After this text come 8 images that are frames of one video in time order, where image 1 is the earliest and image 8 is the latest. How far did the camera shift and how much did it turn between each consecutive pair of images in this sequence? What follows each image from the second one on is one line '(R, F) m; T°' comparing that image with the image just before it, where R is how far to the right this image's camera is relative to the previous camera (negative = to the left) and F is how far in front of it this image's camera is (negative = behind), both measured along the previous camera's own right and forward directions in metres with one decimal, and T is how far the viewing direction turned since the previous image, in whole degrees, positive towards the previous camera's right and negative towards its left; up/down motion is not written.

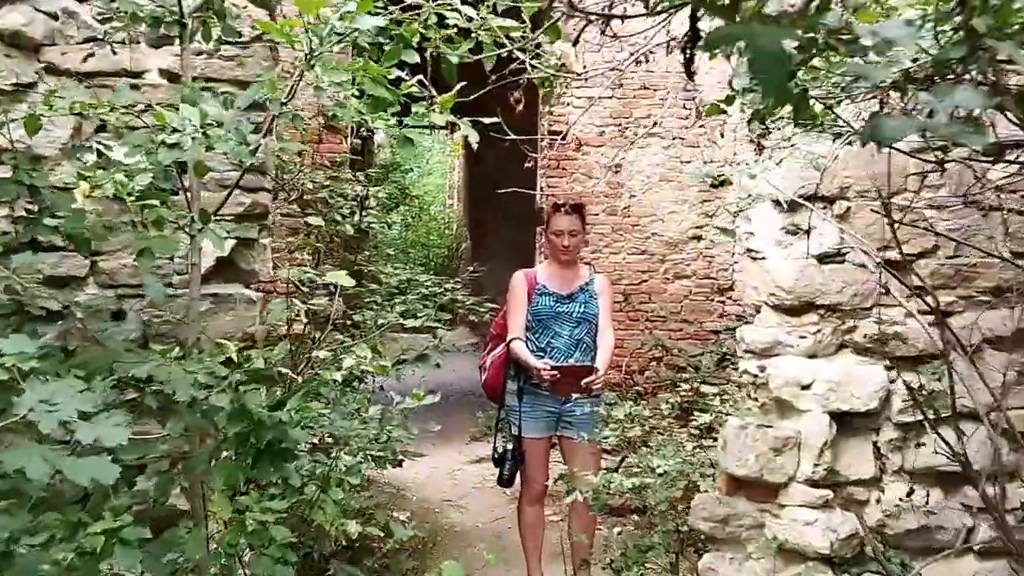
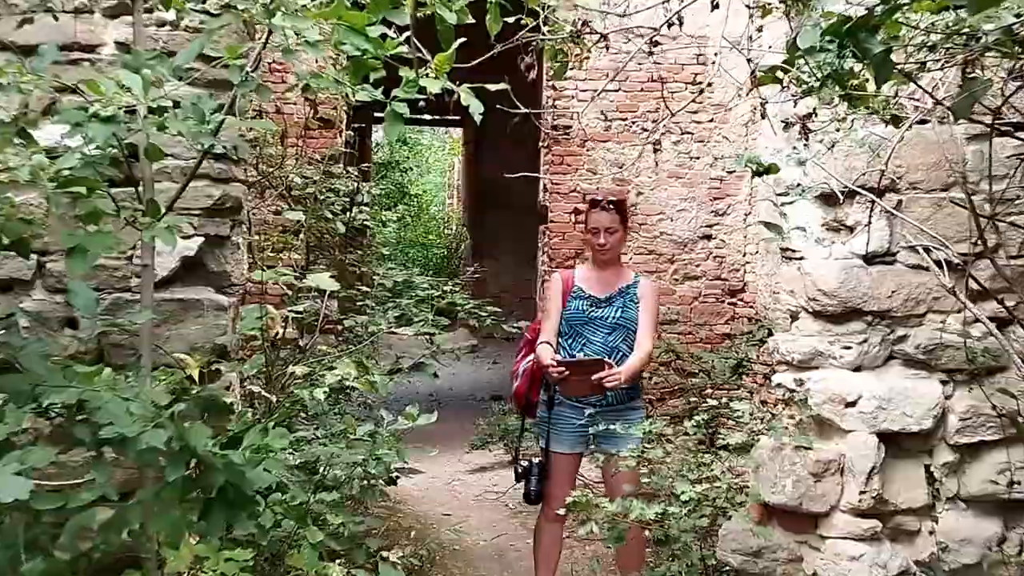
(0.0, +0.3) m; 0°
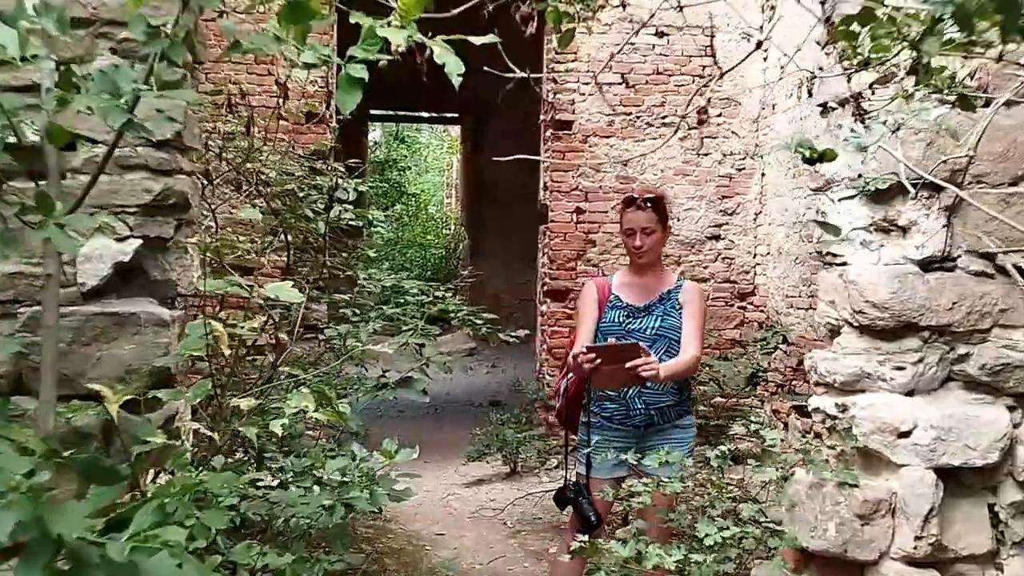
(0.0, +0.3) m; 0°
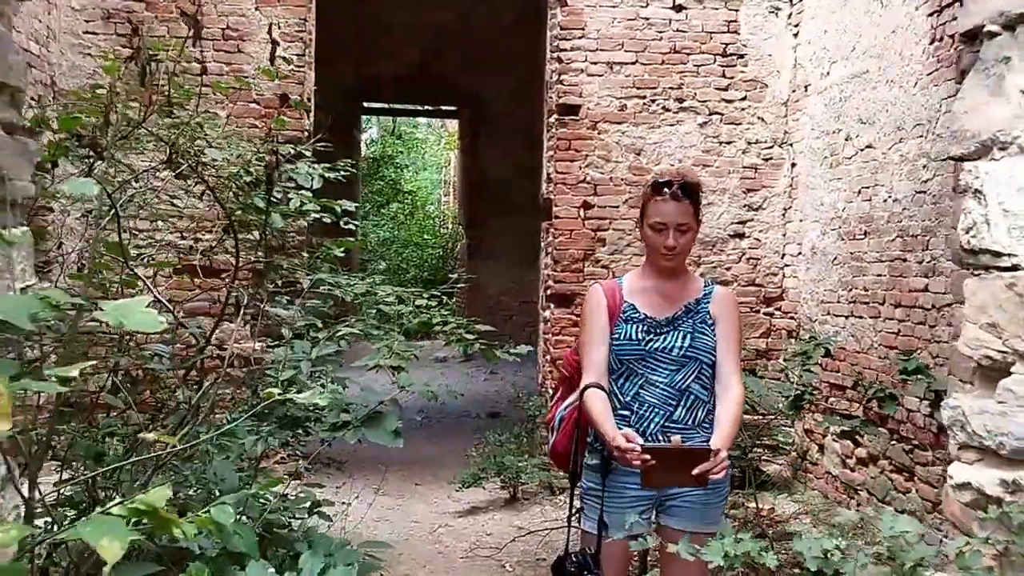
(0.0, +0.6) m; 0°
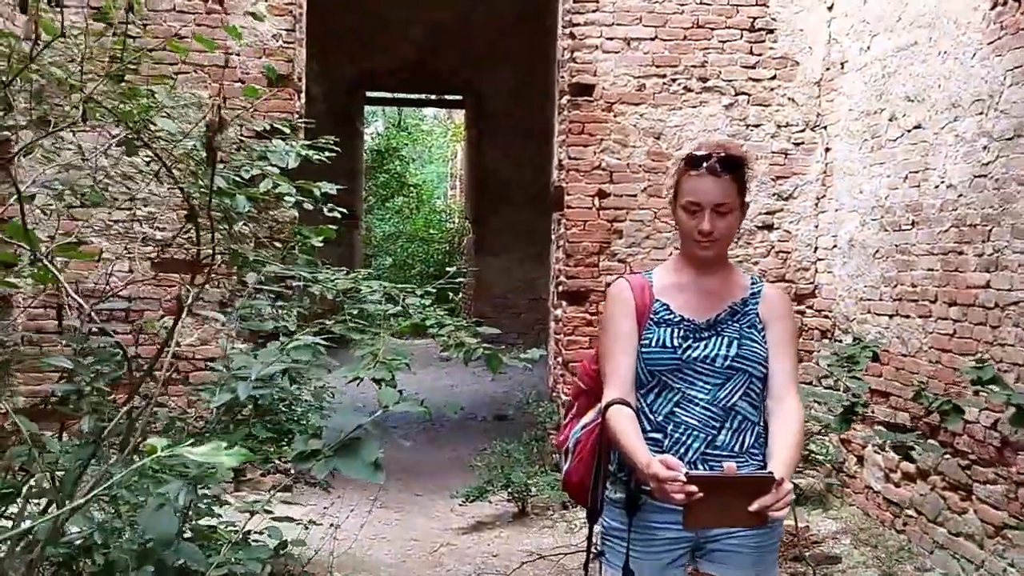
(0.0, +0.4) m; 0°
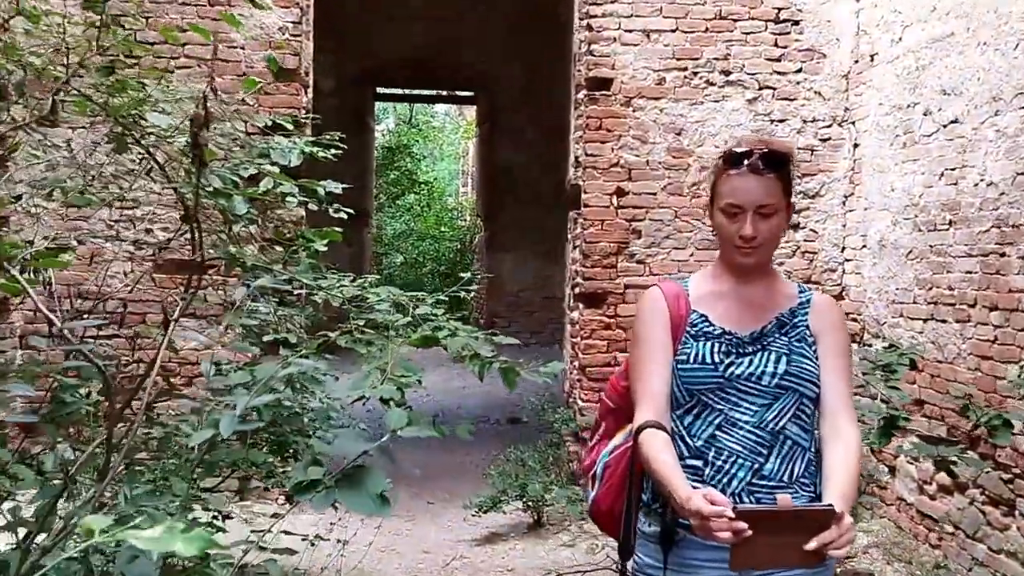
(0.0, +0.2) m; -1°
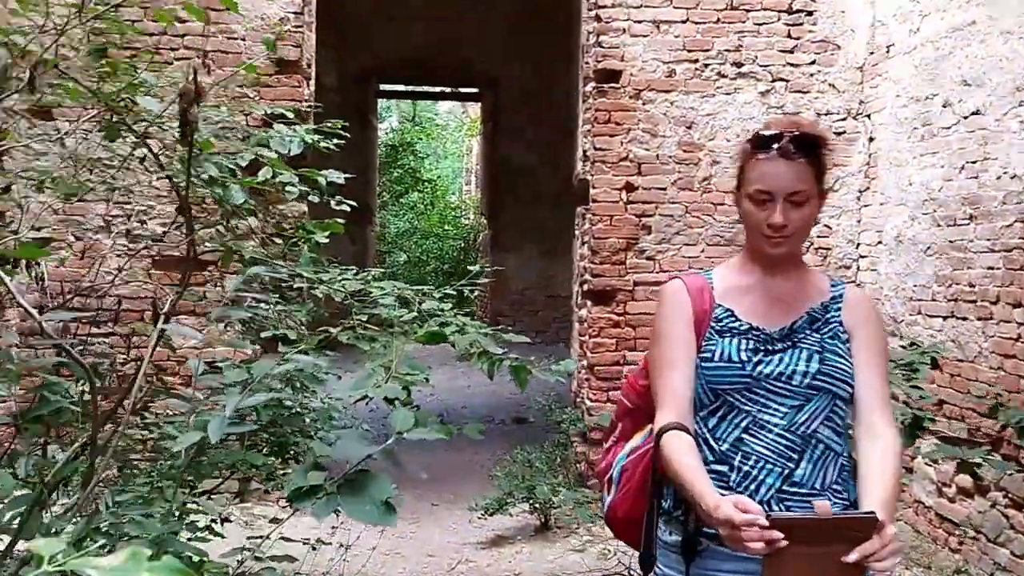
(0.0, +0.1) m; 0°
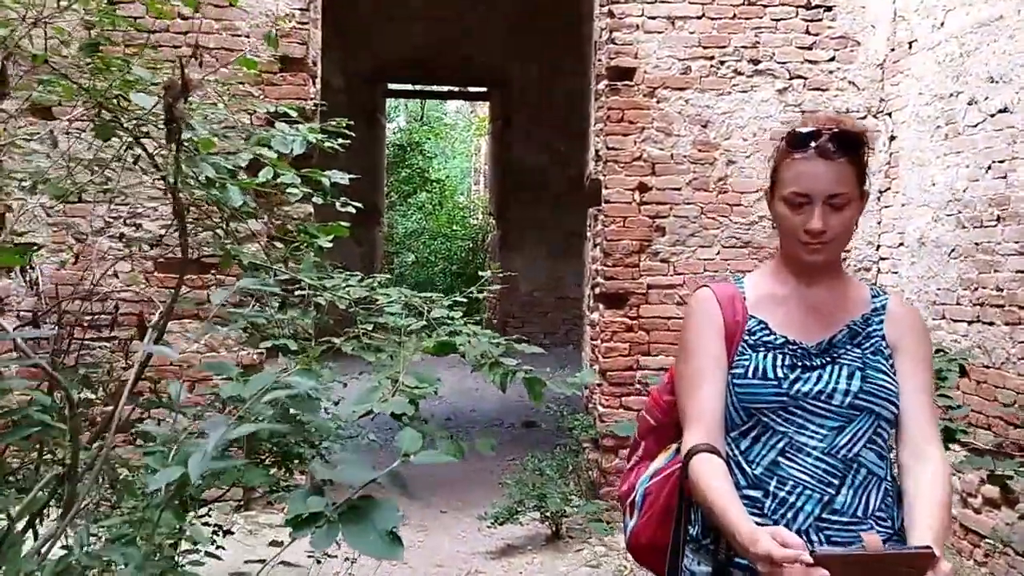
(0.0, +0.1) m; 0°
